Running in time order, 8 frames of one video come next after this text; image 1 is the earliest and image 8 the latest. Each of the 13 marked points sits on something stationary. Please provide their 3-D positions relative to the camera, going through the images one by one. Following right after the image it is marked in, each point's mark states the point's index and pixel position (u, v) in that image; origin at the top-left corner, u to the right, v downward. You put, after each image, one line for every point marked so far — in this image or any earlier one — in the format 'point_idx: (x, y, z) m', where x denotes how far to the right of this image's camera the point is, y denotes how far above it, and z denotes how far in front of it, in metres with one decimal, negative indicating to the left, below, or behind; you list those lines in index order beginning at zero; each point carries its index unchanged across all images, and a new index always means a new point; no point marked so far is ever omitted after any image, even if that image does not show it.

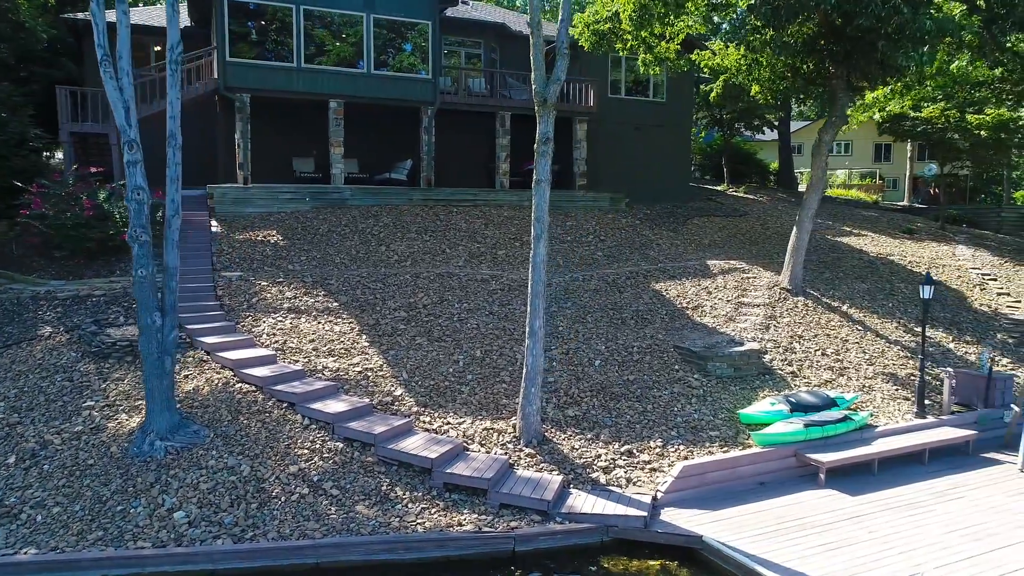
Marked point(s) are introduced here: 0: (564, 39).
0: (+0.5, +2.6, +7.4) m
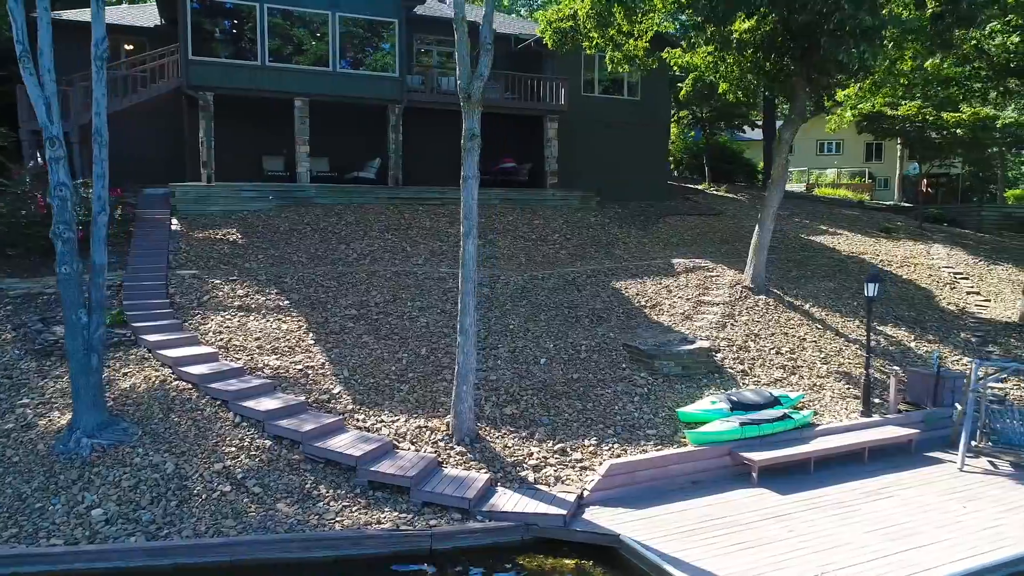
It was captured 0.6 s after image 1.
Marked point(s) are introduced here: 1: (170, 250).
0: (-0.3, +2.6, +7.3) m
1: (-5.9, +0.7, +12.5) m
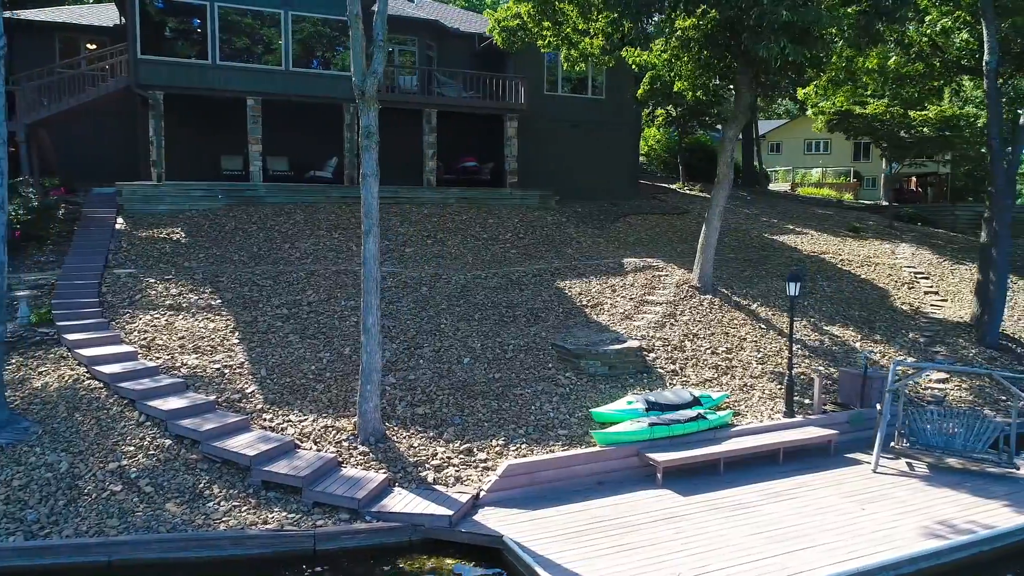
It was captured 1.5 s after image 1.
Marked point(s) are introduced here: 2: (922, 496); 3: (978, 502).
0: (-1.4, +2.6, +7.3) m
1: (-7.0, +0.7, +12.4) m
2: (+4.3, -2.2, +7.6) m
3: (+4.8, -2.2, +7.4) m
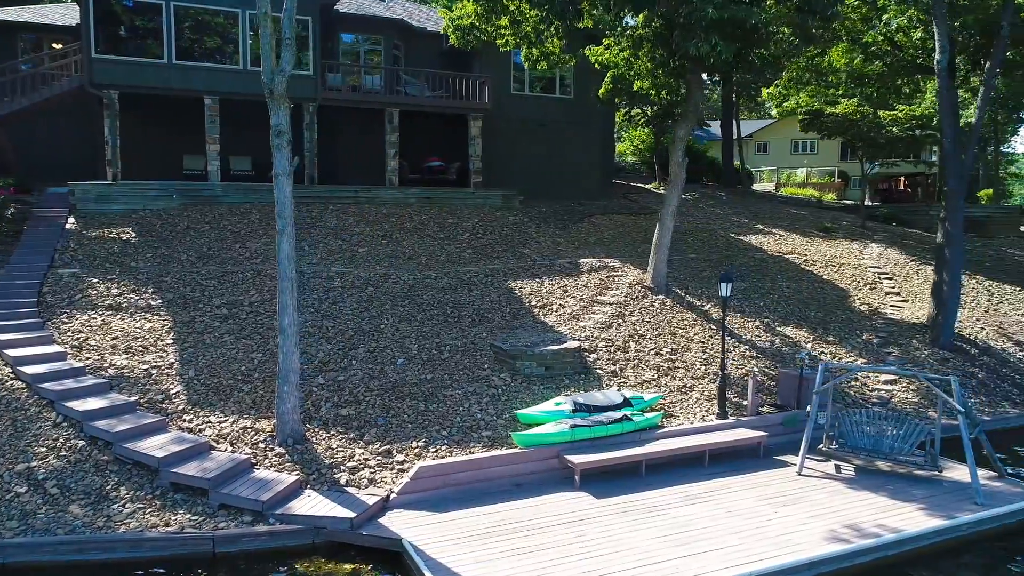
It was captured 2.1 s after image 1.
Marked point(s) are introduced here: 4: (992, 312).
0: (-2.3, +2.6, +7.2) m
1: (-7.9, +0.7, +12.4) m
2: (+3.4, -2.2, +7.5) m
3: (+3.9, -2.2, +7.4) m
4: (+9.8, -0.5, +14.7) m
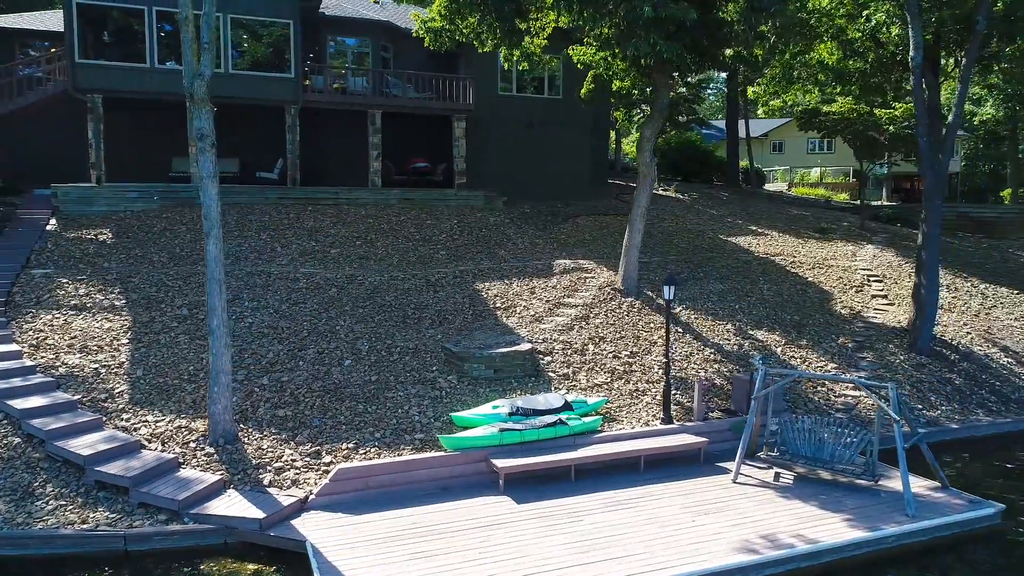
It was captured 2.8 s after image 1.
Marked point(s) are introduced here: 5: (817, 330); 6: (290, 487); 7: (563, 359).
0: (-3.1, +2.6, +7.3) m
1: (-8.5, +0.7, +12.7) m
2: (+2.6, -2.3, +7.4) m
3: (+3.1, -2.3, +7.2) m
4: (+9.3, -0.6, +14.2) m
5: (+5.6, -0.8, +13.1) m
6: (-2.3, -2.1, +7.5) m
7: (+0.8, -1.1, +10.7) m
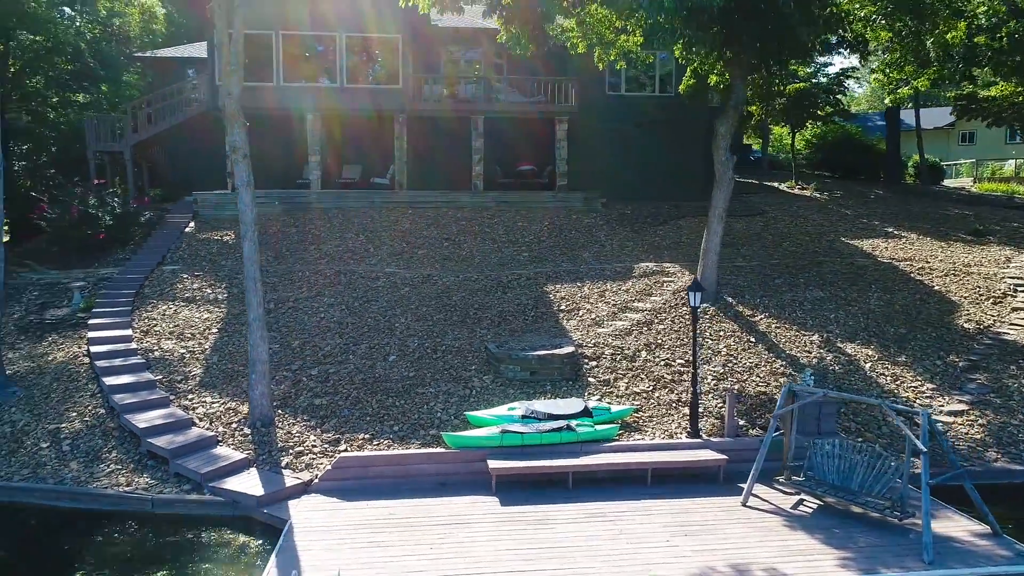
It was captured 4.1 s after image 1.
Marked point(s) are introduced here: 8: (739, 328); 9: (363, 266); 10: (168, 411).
0: (-3.1, +2.6, +8.1) m
1: (-7.0, +0.8, +14.7) m
2: (+2.3, -2.3, +6.8) m
3: (+2.7, -2.4, +6.5) m
4: (+10.6, -0.8, +11.7) m
5: (+6.7, -0.9, +11.5) m
6: (-2.4, -2.1, +8.2) m
7: (+1.4, -1.1, +10.5) m
8: (+3.7, -0.7, +11.7) m
9: (-2.9, +0.4, +13.8) m
10: (-4.4, -1.6, +9.2) m
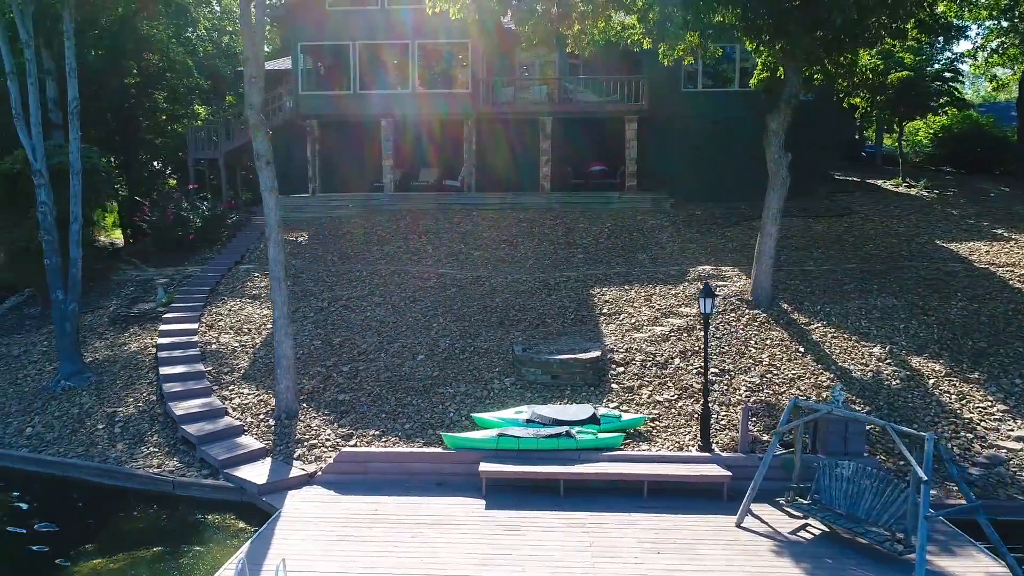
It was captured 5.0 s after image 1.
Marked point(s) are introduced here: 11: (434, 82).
0: (-3.0, +2.6, +8.6) m
1: (-5.8, +0.8, +15.7) m
2: (+2.0, -2.4, +6.3) m
3: (+2.4, -2.4, +6.0) m
4: (+11.0, -1.0, +9.8) m
5: (+7.1, -1.1, +10.3) m
6: (-2.4, -2.1, +8.5) m
7: (+1.8, -1.2, +10.1) m
8: (+4.3, -0.8, +11.0) m
9: (-1.9, +0.4, +14.2) m
10: (-4.2, -1.6, +9.9) m
11: (-2.1, +5.6, +19.4) m
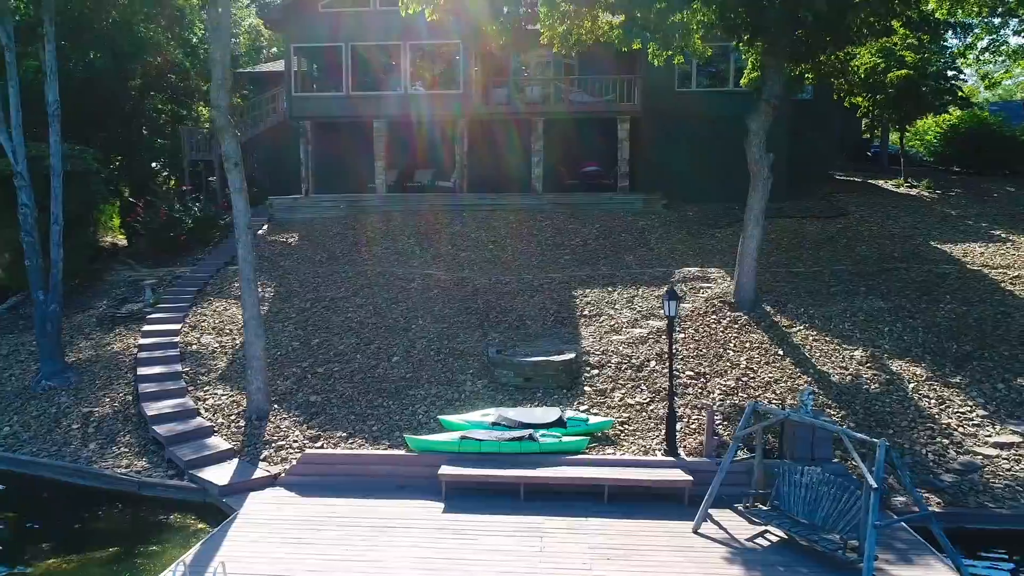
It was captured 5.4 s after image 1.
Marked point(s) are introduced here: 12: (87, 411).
0: (-3.4, +2.6, +8.6) m
1: (-6.0, +0.8, +15.8) m
2: (+1.6, -2.4, +6.2) m
3: (+1.9, -2.5, +5.8) m
4: (+10.6, -1.0, +9.5) m
5: (+6.7, -1.1, +10.1) m
6: (-2.8, -2.1, +8.5) m
7: (+1.4, -1.2, +10.0) m
8: (+3.9, -0.8, +10.8) m
9: (-2.1, +0.4, +14.2) m
10: (-4.6, -1.6, +9.9) m
11: (-2.3, +5.6, +19.4) m
12: (-6.0, -1.7, +10.1) m
